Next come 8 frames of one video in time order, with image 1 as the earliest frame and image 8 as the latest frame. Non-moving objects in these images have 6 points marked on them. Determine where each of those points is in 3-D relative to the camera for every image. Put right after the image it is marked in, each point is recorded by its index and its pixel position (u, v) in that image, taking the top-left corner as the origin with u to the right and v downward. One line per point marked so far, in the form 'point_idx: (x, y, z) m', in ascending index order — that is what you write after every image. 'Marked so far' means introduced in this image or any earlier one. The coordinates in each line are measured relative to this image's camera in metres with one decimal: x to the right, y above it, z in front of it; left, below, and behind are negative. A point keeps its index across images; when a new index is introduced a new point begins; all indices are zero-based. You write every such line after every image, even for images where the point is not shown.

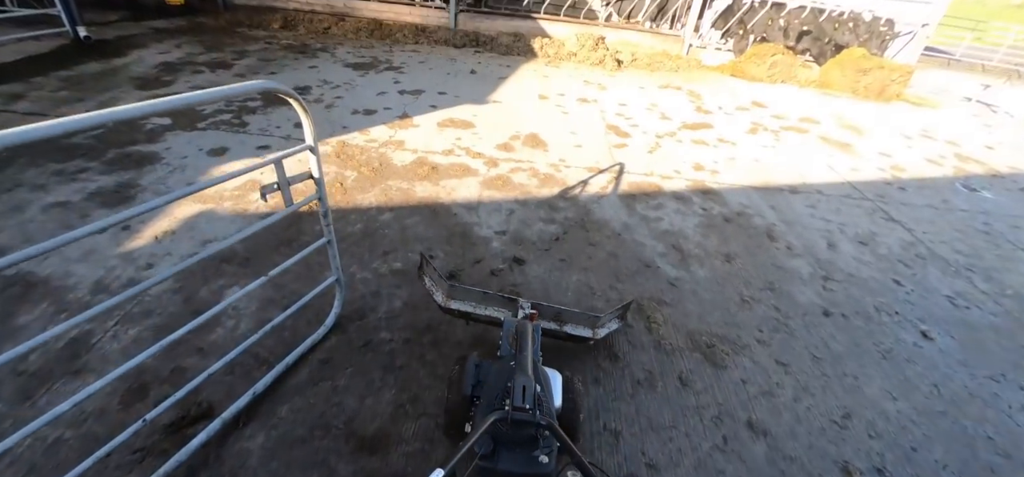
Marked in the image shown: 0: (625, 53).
0: (+1.5, +2.5, +5.9) m
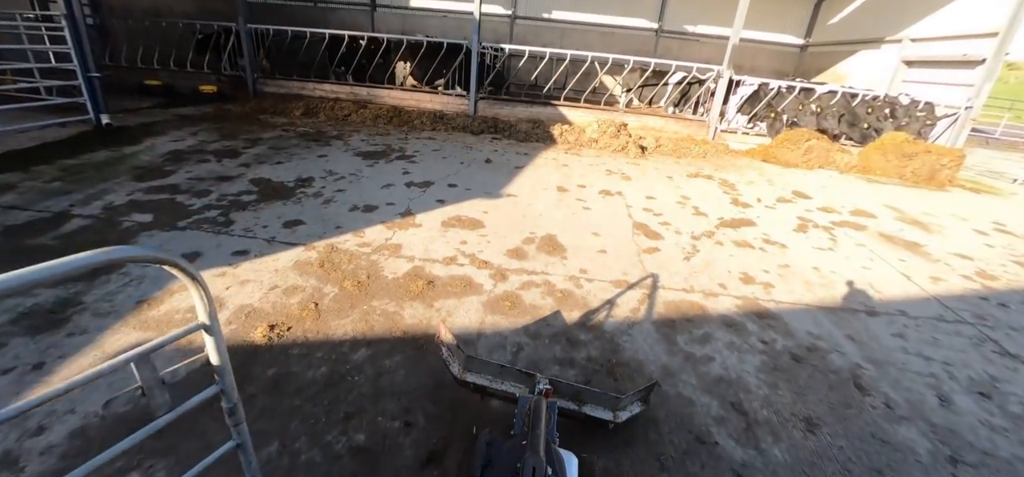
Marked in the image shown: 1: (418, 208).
0: (+1.8, +1.3, +5.7) m
1: (-0.7, +0.2, +3.2) m
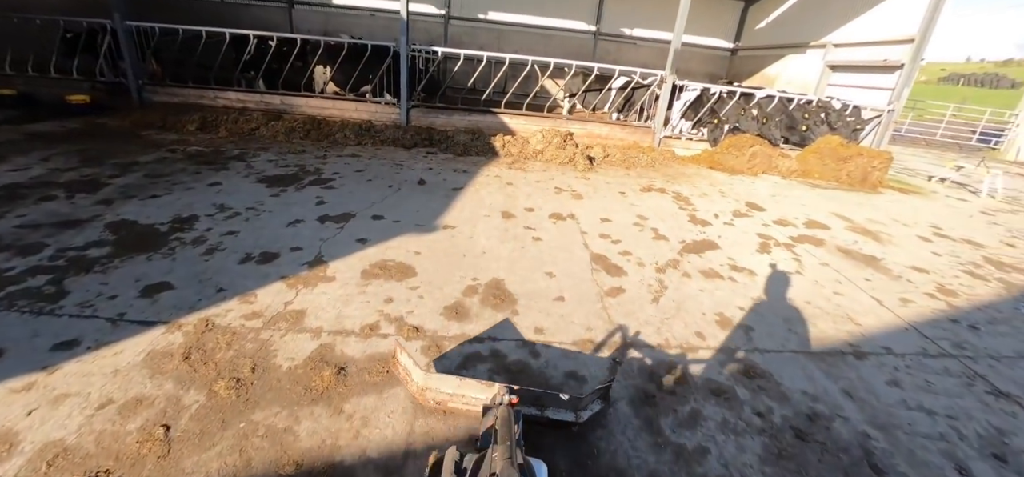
0: (+1.0, +1.1, +5.3) m
1: (-1.1, -0.1, +2.6) m
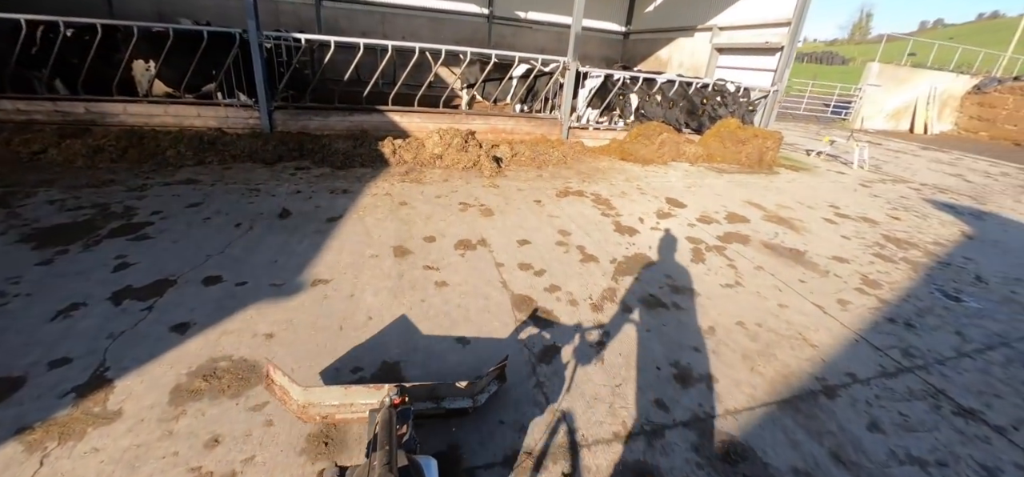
0: (-0.1, +1.0, +4.7) m
1: (-1.5, -0.5, +1.7) m
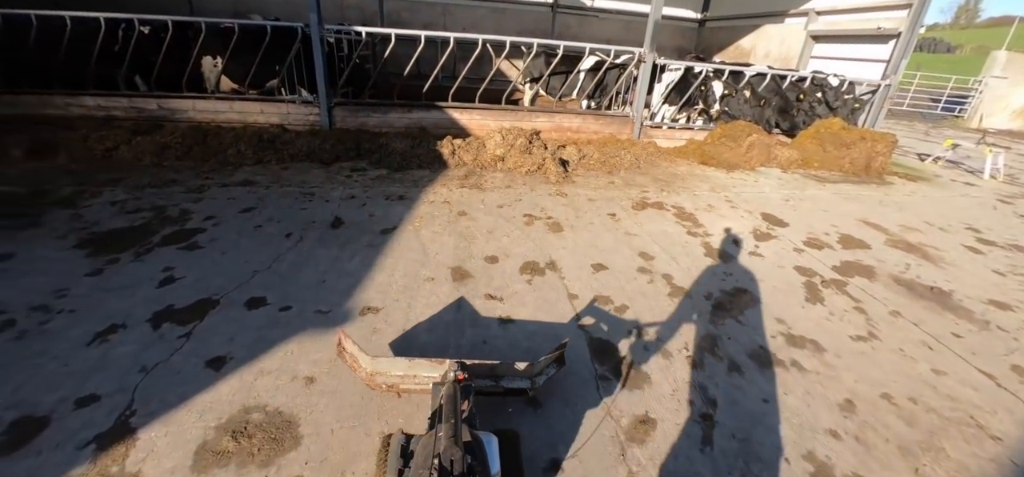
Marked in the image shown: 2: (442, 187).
0: (+0.6, +0.9, +4.3) m
1: (-1.2, -0.6, +1.5) m
2: (-0.5, +0.4, +3.4) m
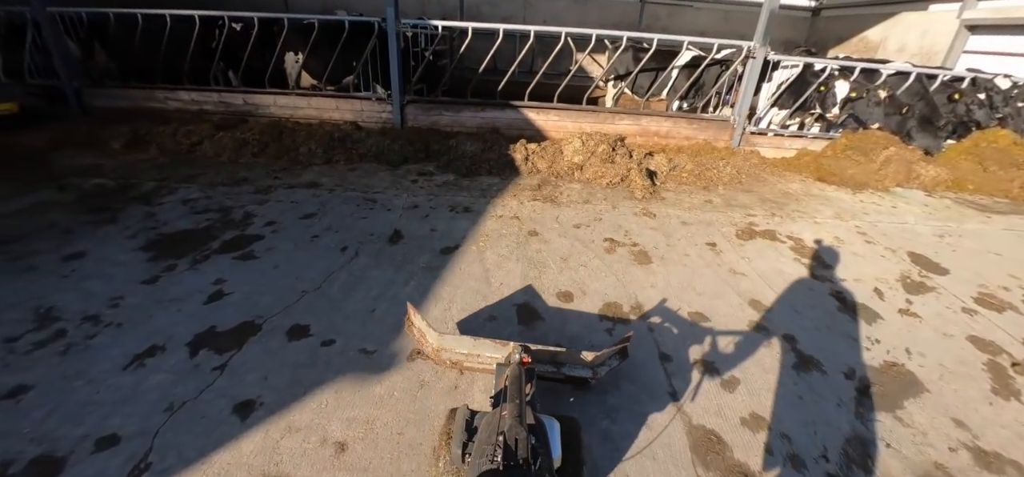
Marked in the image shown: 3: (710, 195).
0: (+1.3, +0.7, +3.8) m
1: (-1.0, -0.7, +1.3) m
2: (0.0, +0.3, +3.0) m
3: (+1.5, +0.3, +3.3) m
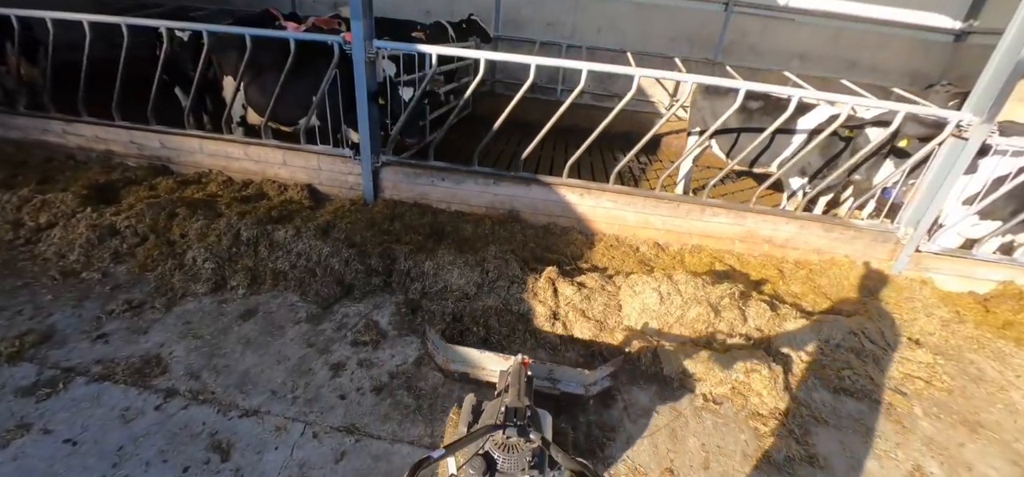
0: (+1.3, -0.4, +2.2) m
1: (-1.2, -1.6, -0.1) m
2: (0.0, -0.7, +1.5) m
3: (+1.5, -0.8, +1.7) m
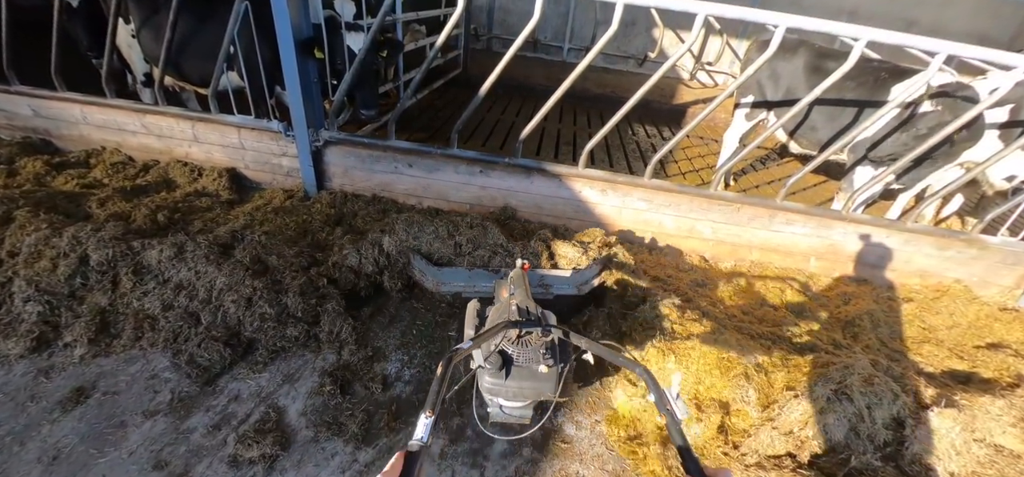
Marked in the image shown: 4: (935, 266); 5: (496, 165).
0: (+1.3, -0.5, +1.4) m
1: (-1.3, -1.9, -0.8) m
2: (0.0, -0.9, +0.8) m
3: (+1.5, -1.0, +1.0) m
4: (+2.0, -0.1, +2.0) m
5: (-0.1, +0.3, +2.0) m
